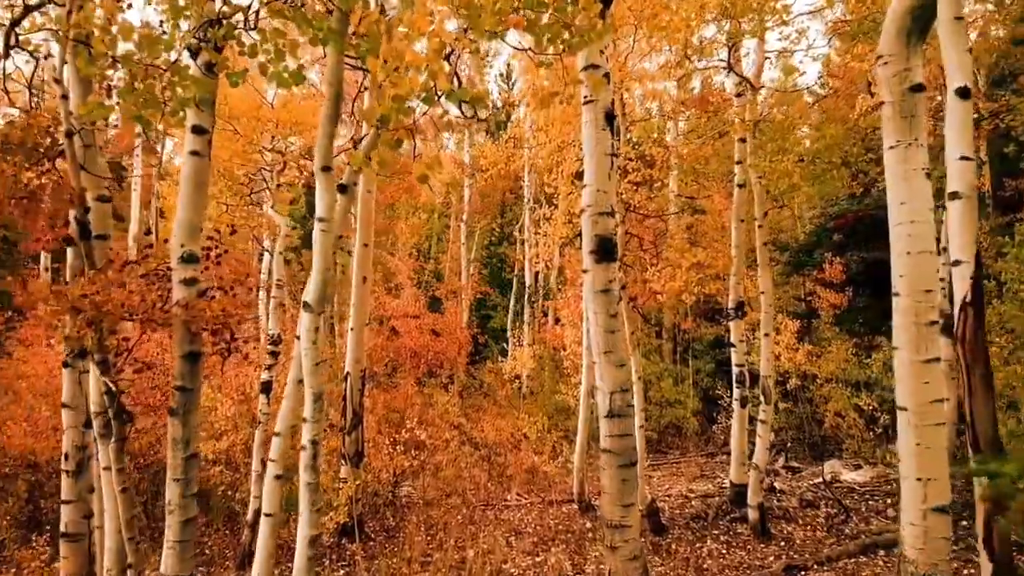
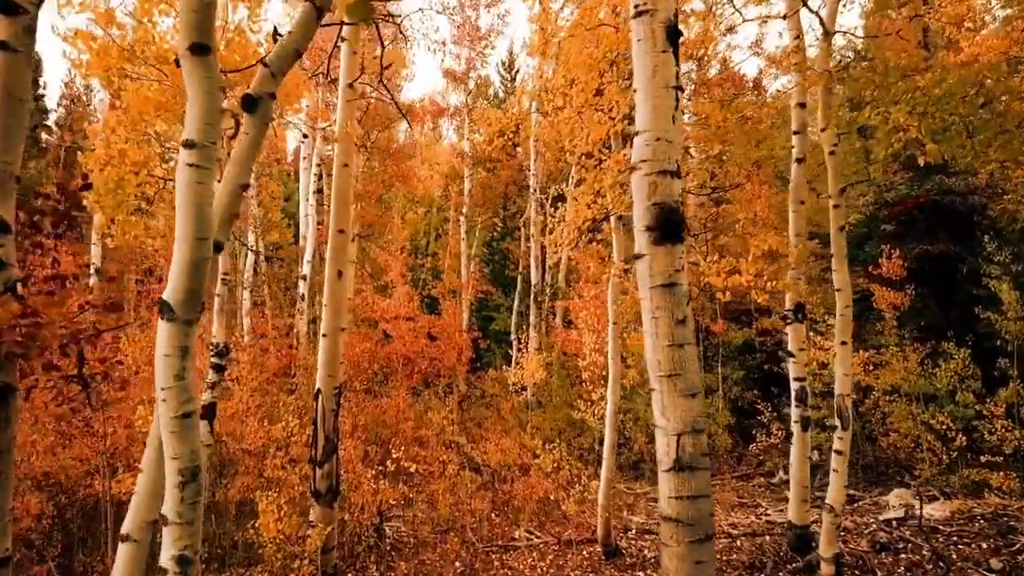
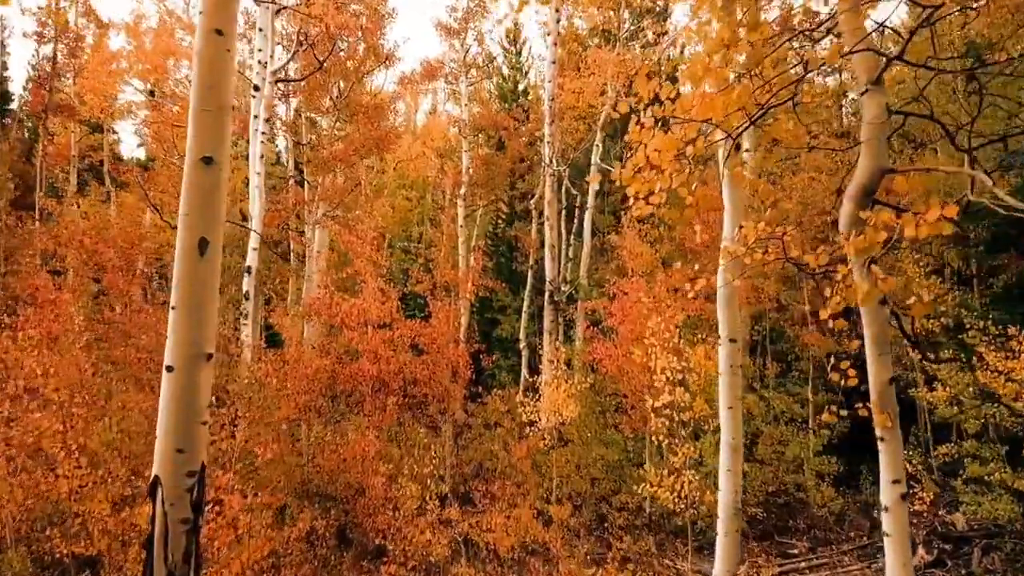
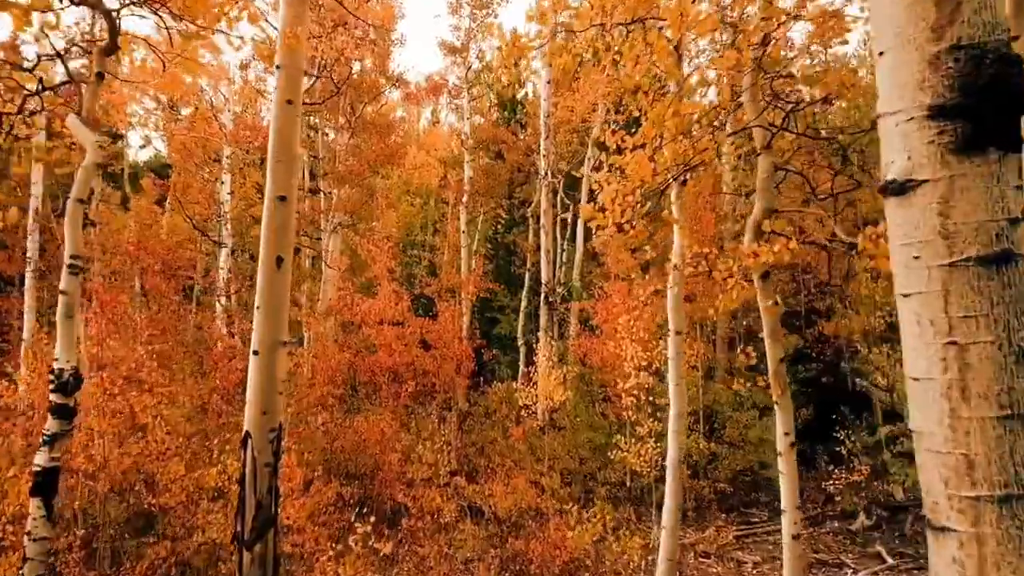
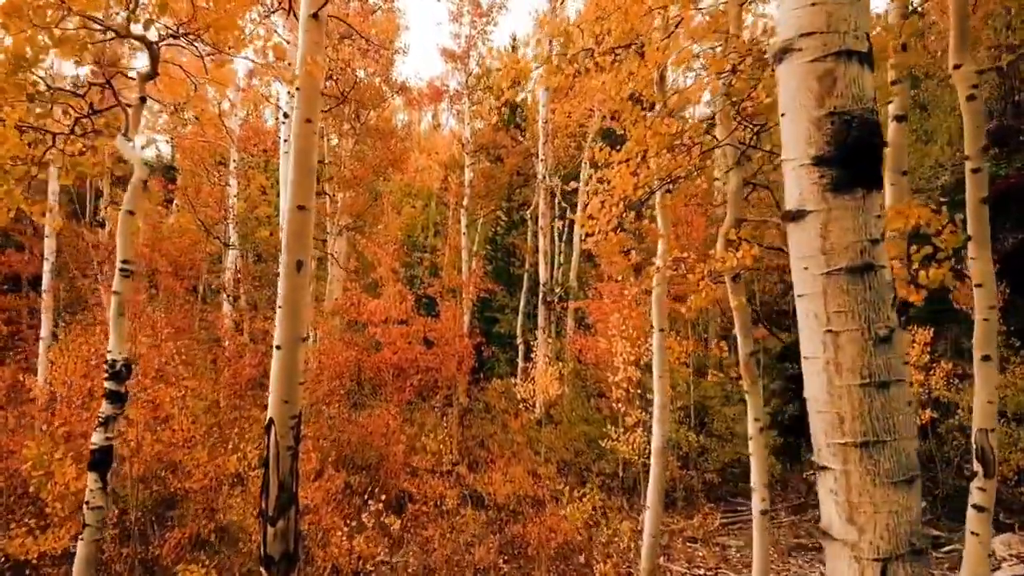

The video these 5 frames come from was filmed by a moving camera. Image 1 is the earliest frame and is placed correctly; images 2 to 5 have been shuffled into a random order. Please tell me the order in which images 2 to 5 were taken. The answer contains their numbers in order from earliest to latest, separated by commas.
2, 5, 4, 3
